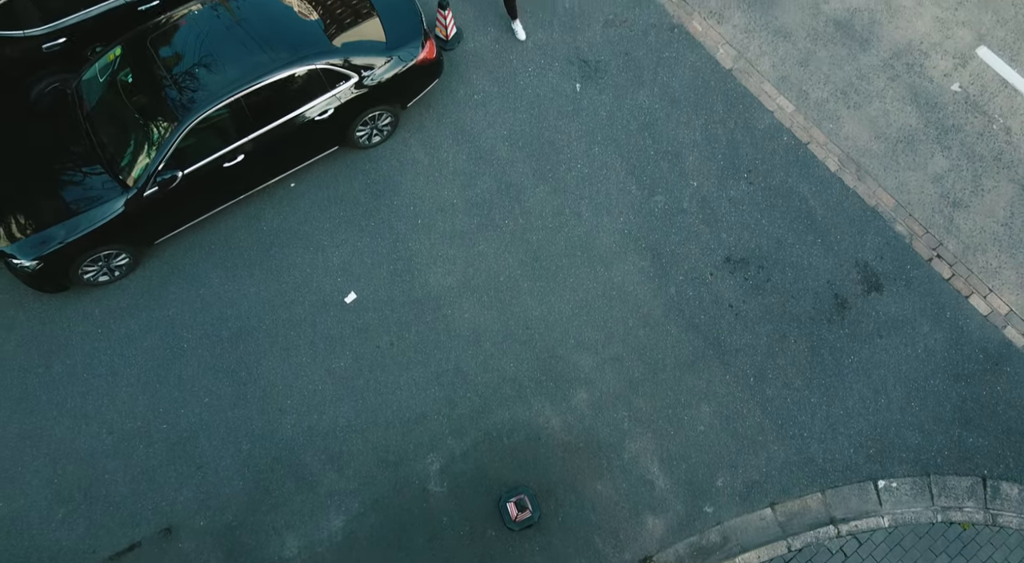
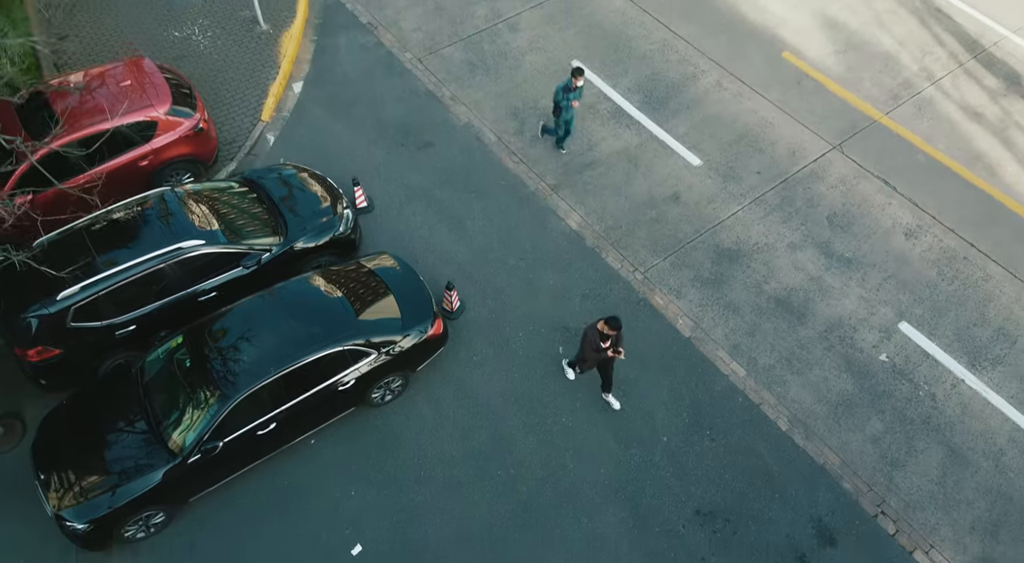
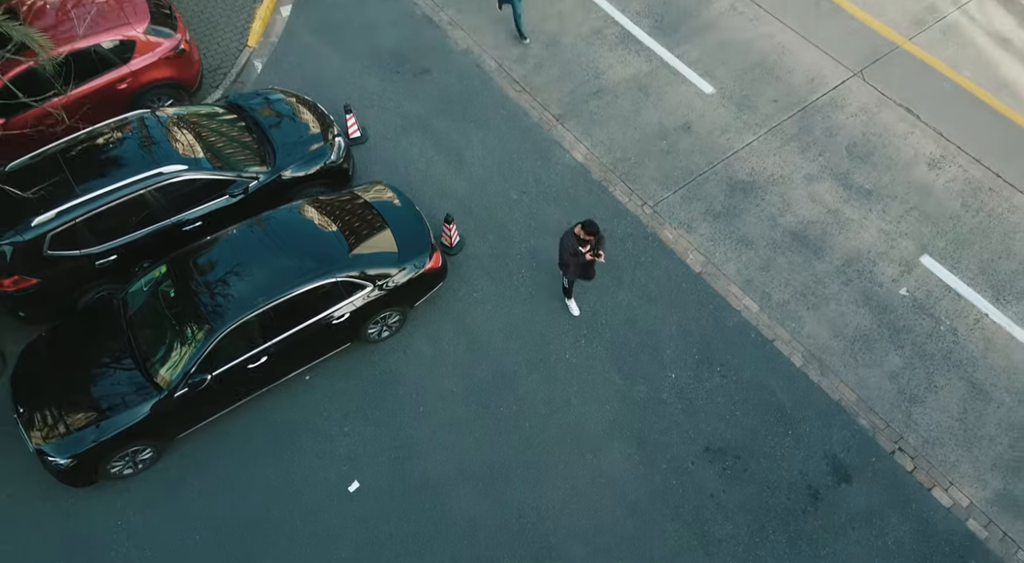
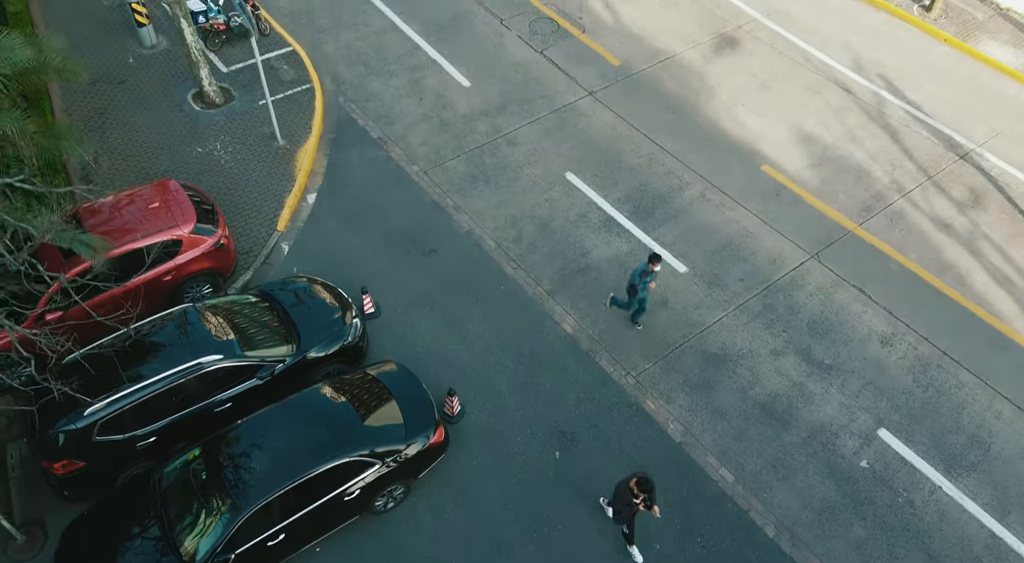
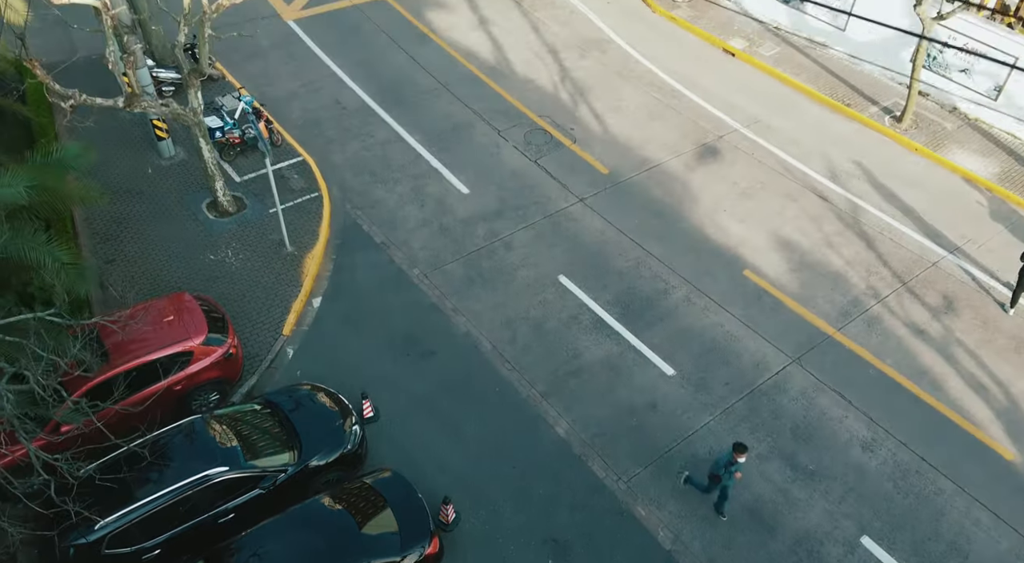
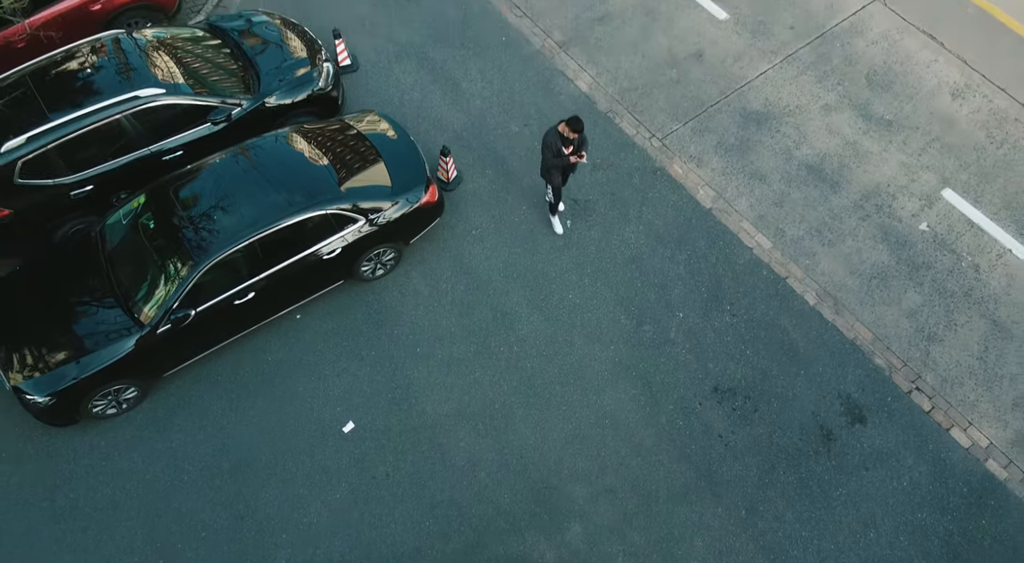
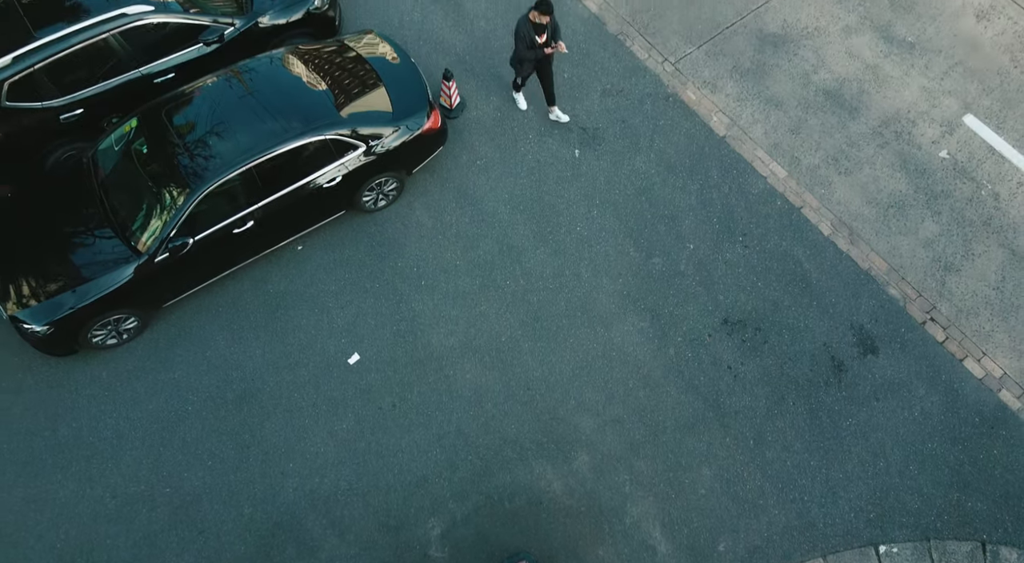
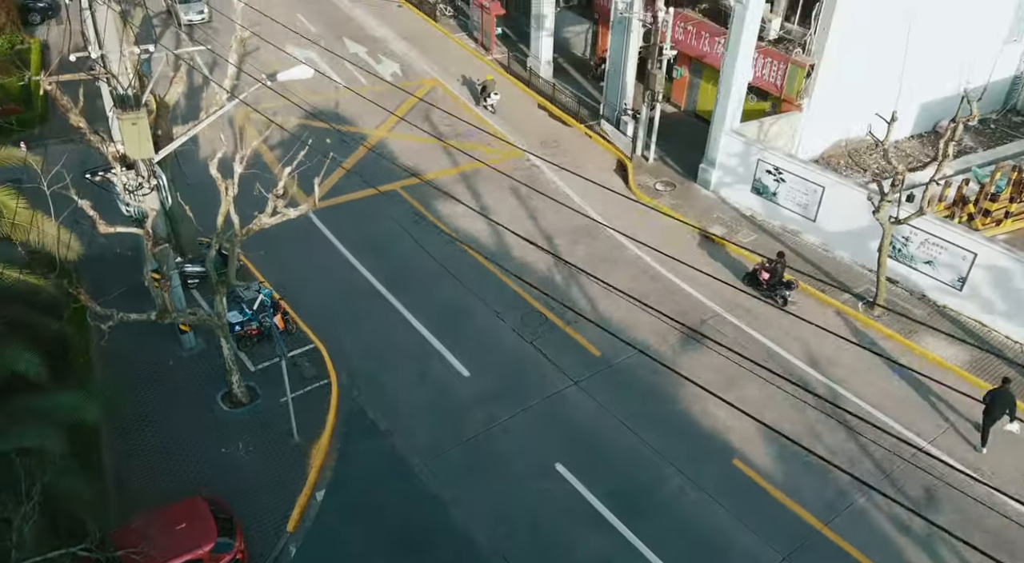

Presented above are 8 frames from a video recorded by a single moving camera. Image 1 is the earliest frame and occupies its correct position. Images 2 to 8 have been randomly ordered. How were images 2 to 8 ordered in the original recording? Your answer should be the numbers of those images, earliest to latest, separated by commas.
7, 6, 3, 2, 4, 5, 8
